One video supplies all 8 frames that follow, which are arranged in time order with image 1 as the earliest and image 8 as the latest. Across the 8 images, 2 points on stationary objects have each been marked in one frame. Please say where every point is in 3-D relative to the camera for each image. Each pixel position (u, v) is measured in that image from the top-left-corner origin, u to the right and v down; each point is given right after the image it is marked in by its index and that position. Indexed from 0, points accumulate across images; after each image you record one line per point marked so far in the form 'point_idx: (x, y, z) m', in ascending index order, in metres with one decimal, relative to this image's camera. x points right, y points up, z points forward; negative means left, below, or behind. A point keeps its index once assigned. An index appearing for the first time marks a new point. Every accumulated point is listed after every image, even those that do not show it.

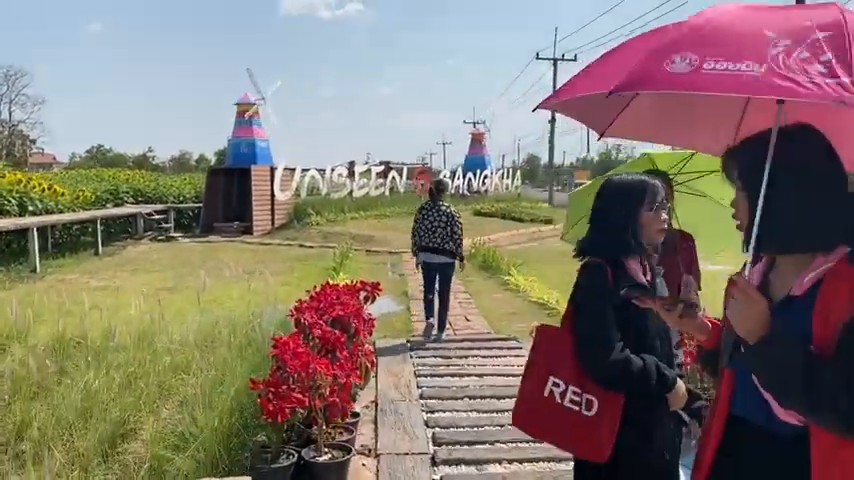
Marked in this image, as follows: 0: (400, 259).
0: (-0.5, -0.4, +14.2) m
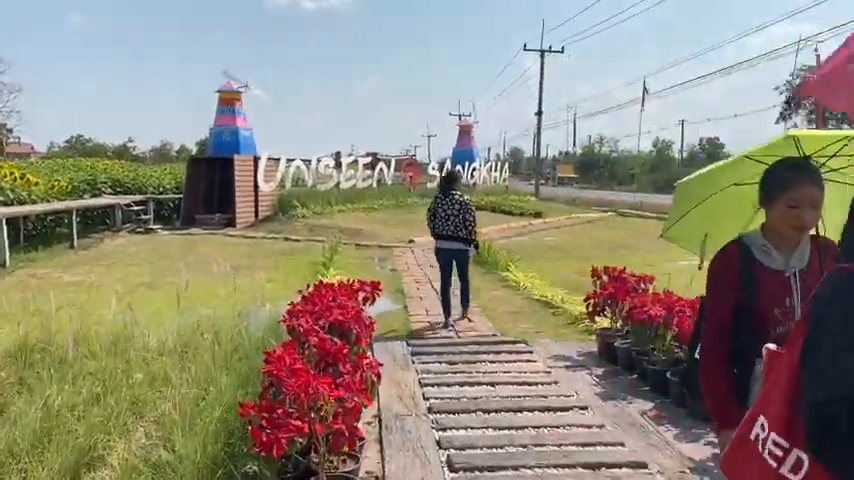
0: (-0.7, -0.3, +13.6) m
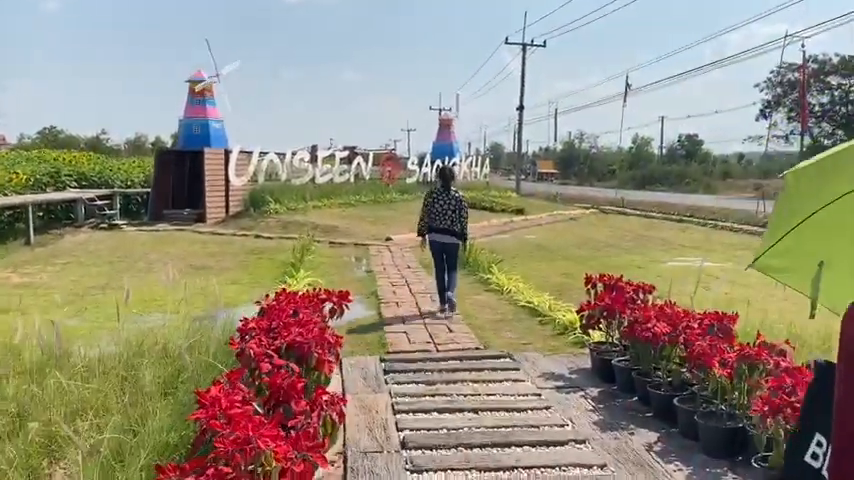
0: (-1.1, -0.2, +13.0) m
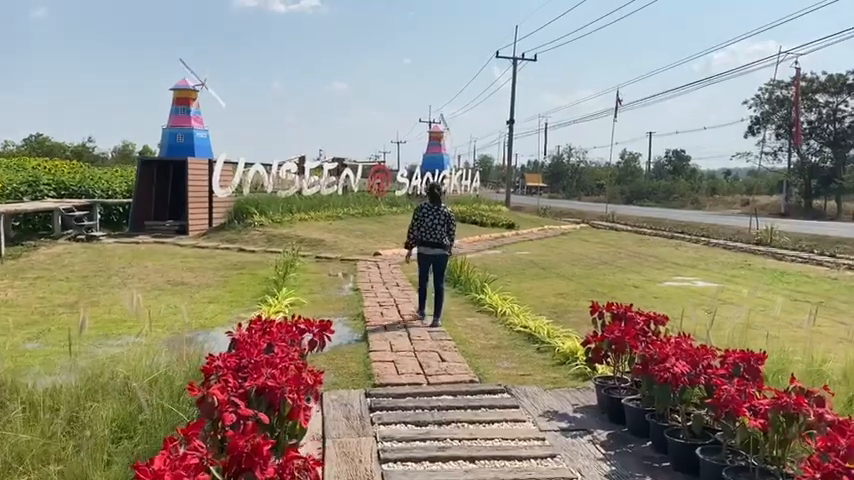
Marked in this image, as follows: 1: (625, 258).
0: (-1.3, -0.5, +12.5) m
1: (+4.3, -0.4, +15.7) m
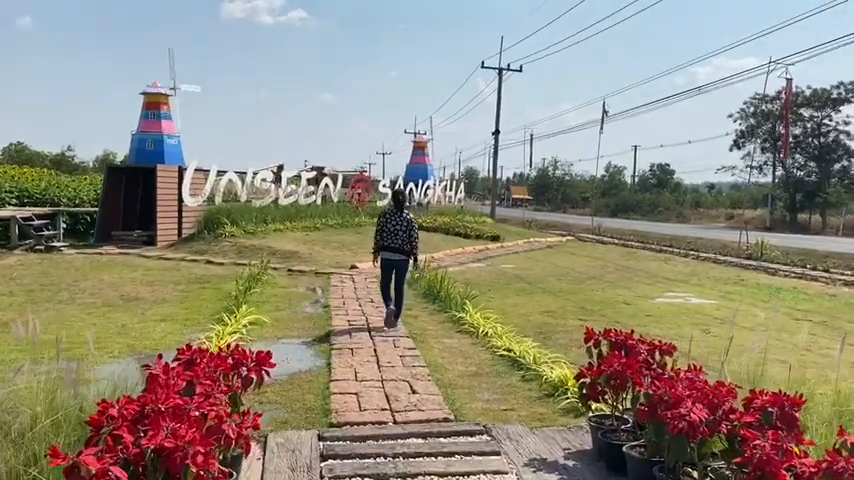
0: (-1.6, -0.7, +11.7) m
1: (+3.9, -0.7, +15.0) m
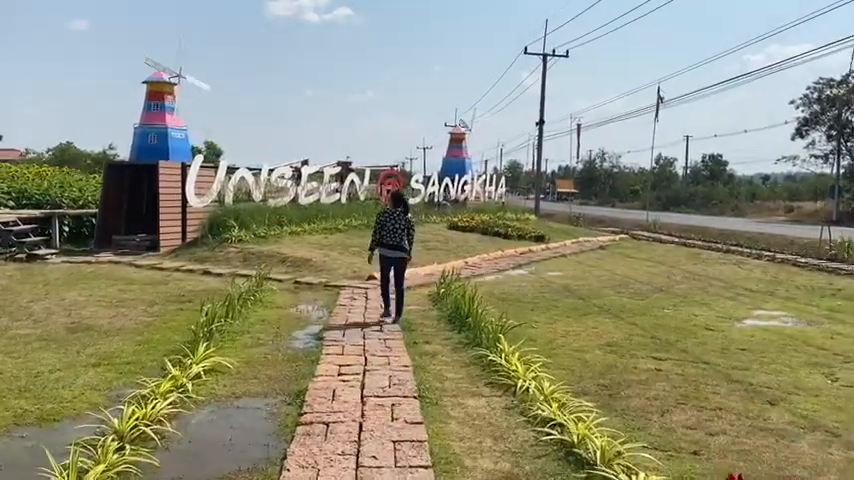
0: (-1.2, -0.8, +9.7) m
1: (+4.4, -0.7, +12.6) m
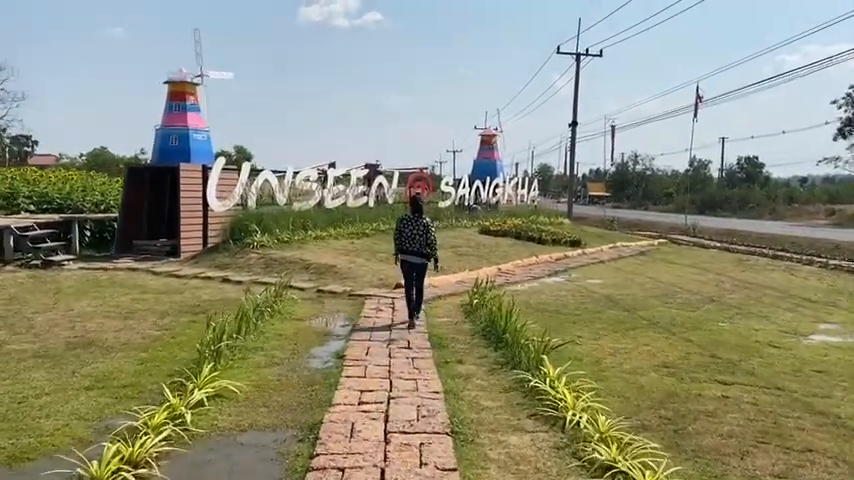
0: (-0.9, -0.9, +9.0) m
1: (+5.0, -0.8, +11.7) m
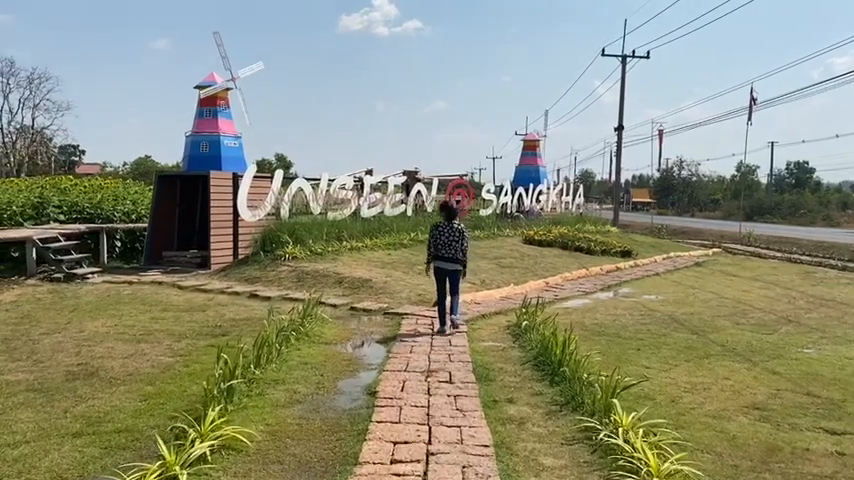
0: (-0.4, -1.0, +8.1) m
1: (+5.6, -1.0, +10.5) m
